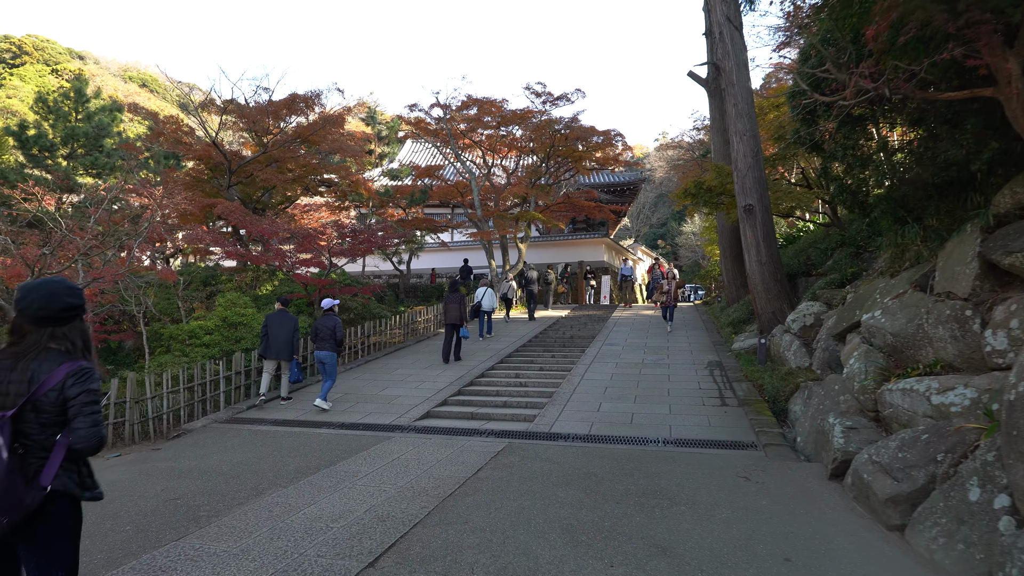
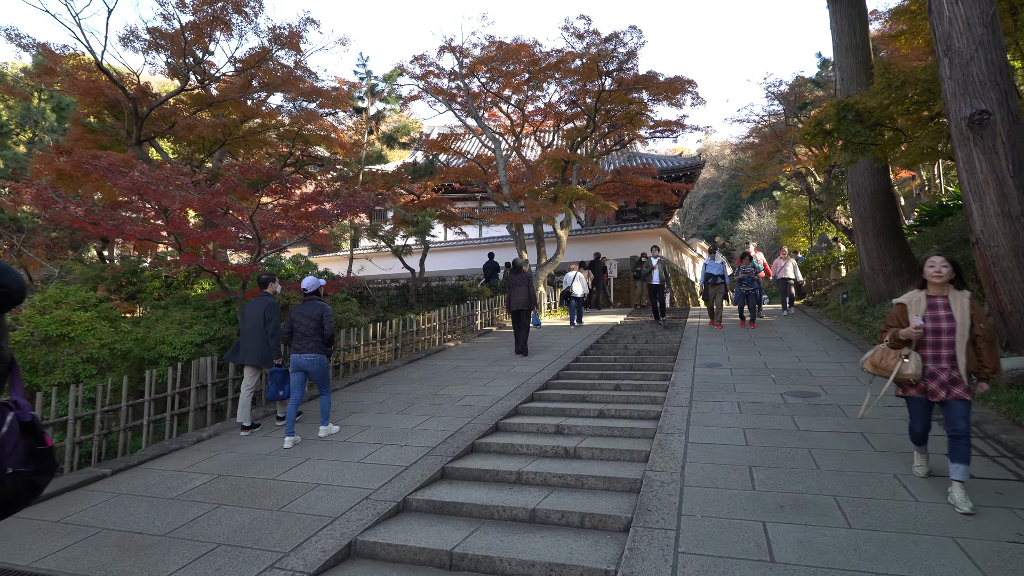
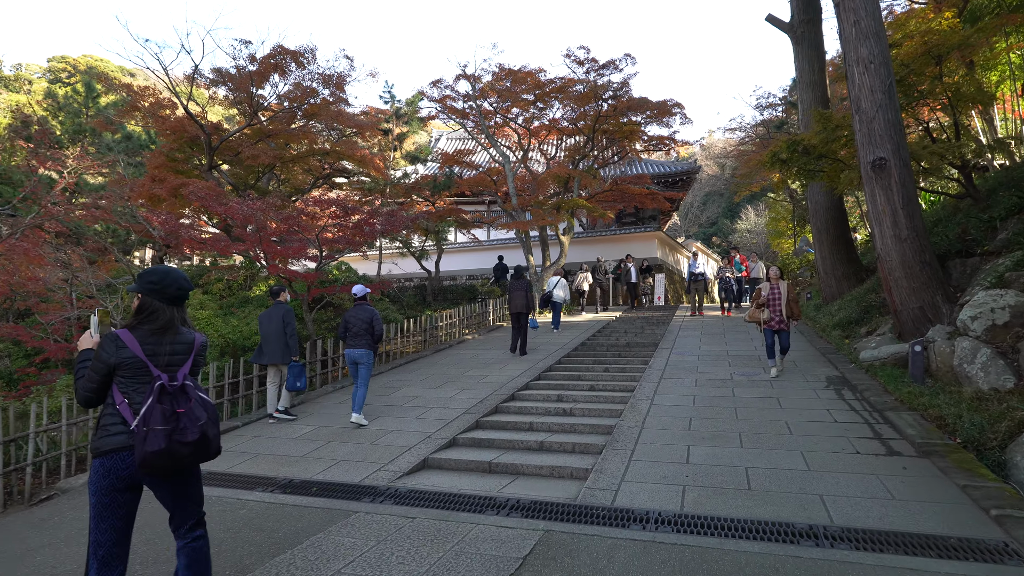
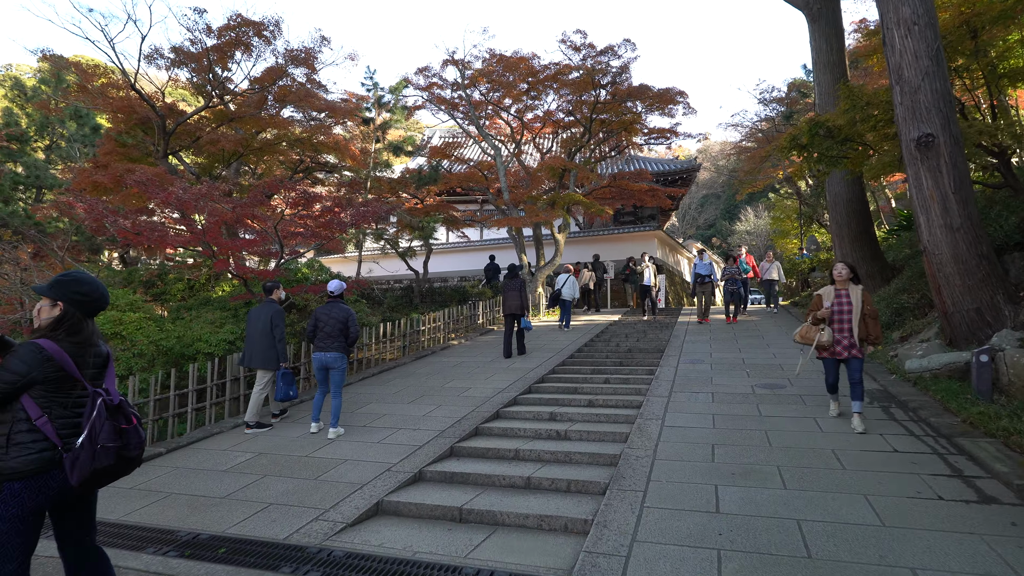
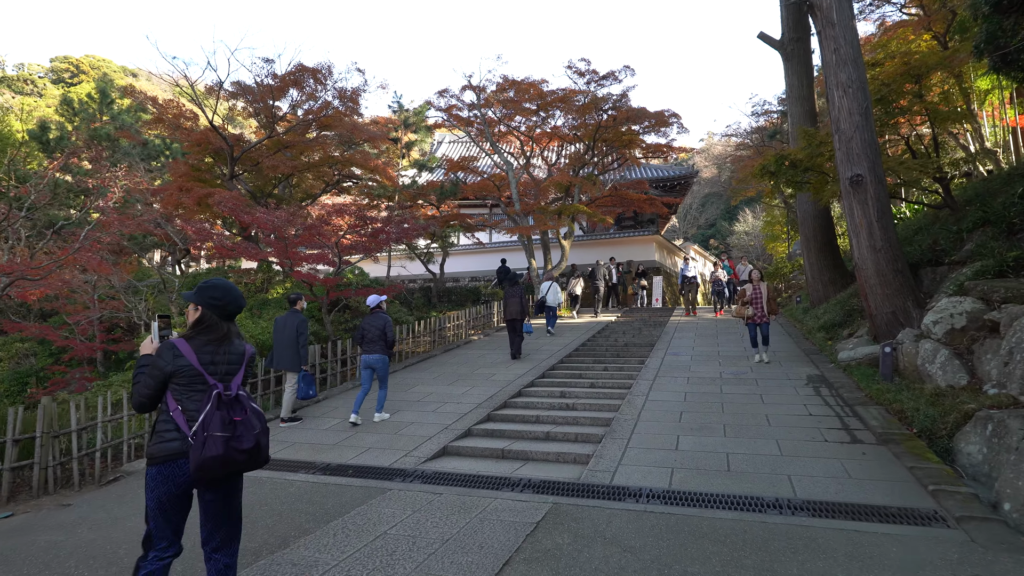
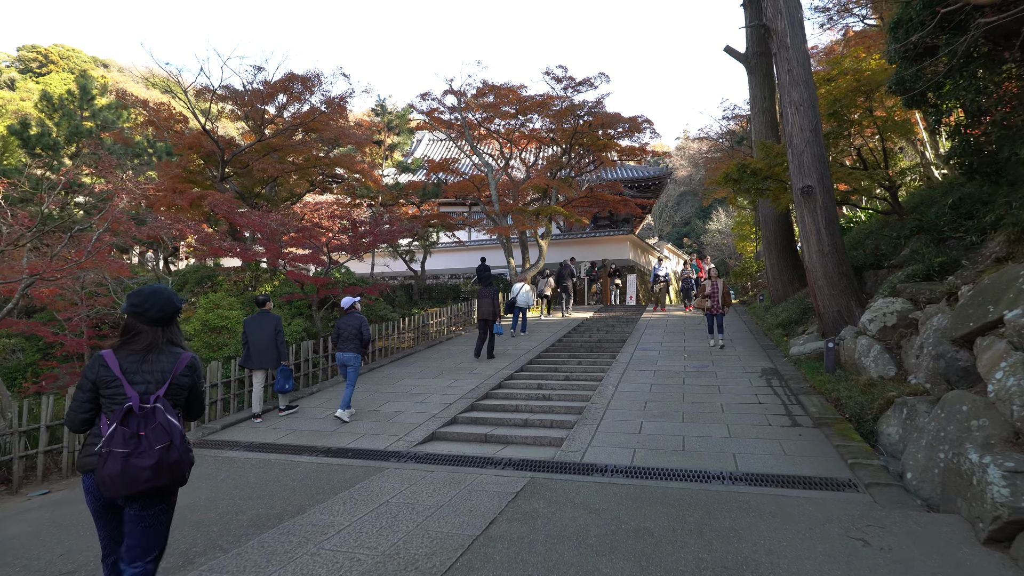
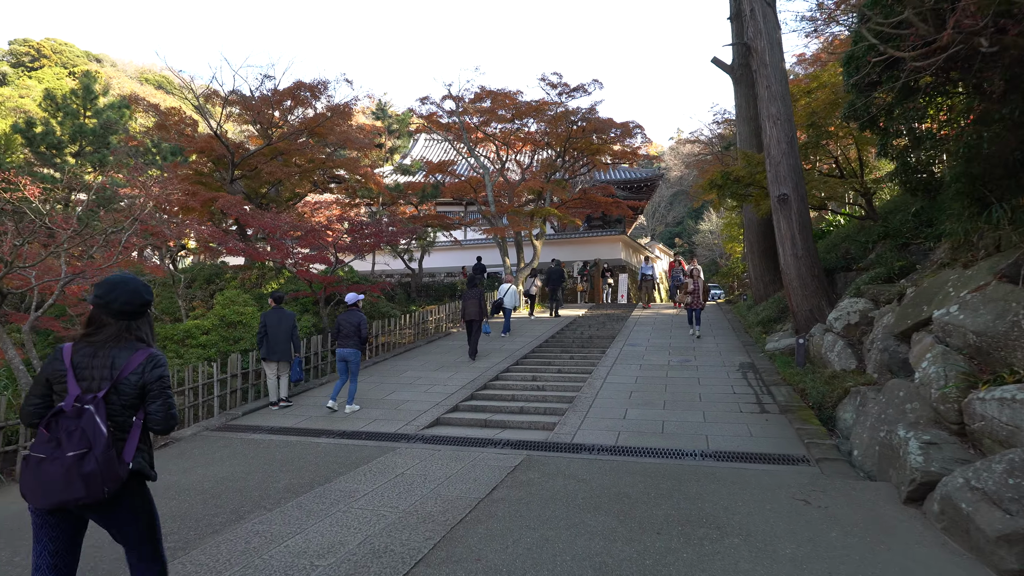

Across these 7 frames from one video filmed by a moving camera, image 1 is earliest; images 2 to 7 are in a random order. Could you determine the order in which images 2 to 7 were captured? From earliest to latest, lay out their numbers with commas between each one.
7, 6, 5, 3, 4, 2
